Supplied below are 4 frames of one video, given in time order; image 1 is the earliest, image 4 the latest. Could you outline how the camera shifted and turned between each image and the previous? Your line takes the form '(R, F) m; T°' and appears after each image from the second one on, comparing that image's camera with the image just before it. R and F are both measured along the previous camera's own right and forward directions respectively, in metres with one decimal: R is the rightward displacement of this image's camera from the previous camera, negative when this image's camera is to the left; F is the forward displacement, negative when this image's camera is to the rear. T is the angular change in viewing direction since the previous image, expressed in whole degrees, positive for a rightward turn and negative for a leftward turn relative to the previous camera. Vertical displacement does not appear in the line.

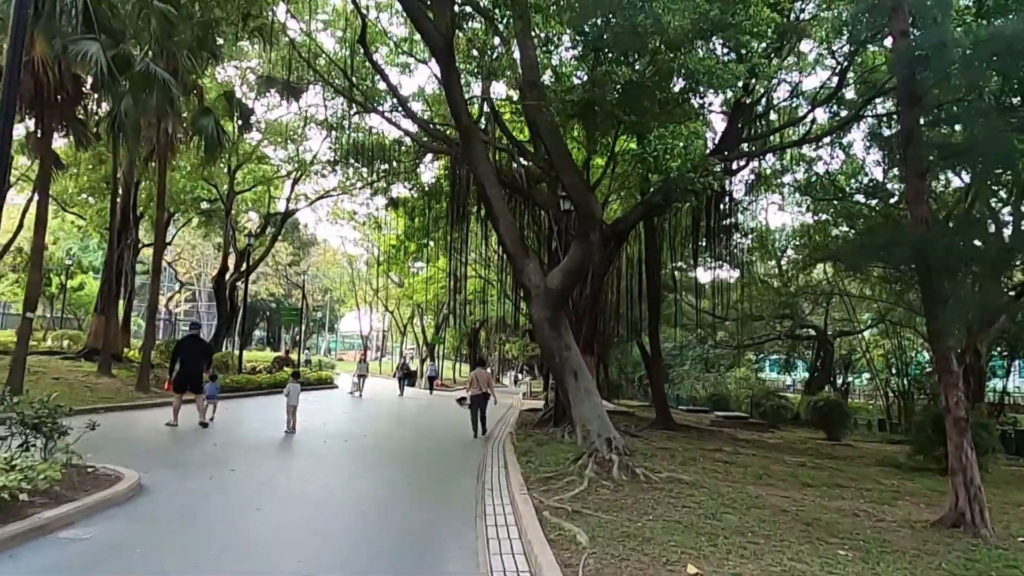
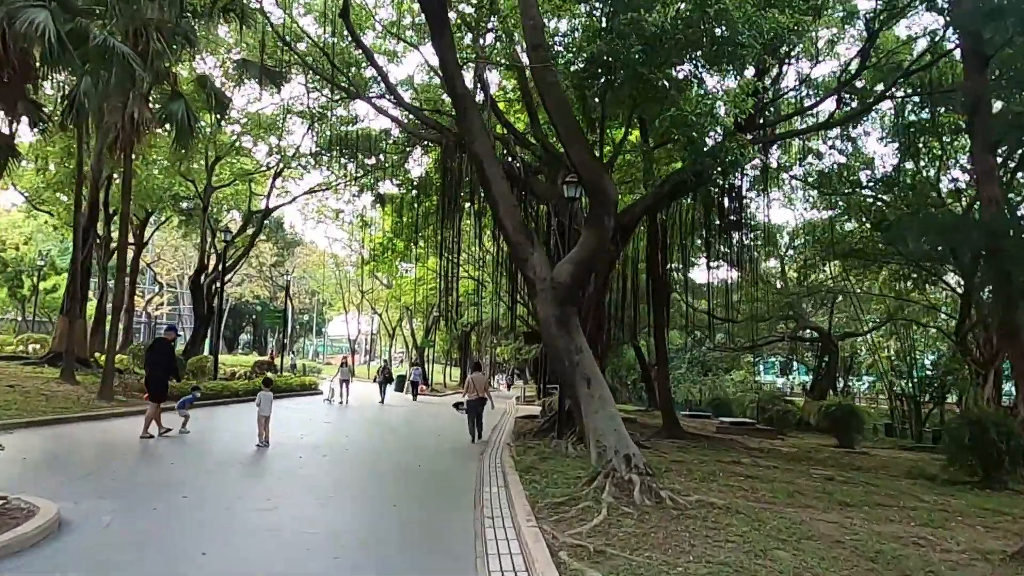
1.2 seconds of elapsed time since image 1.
(-0.1, +1.0) m; +1°
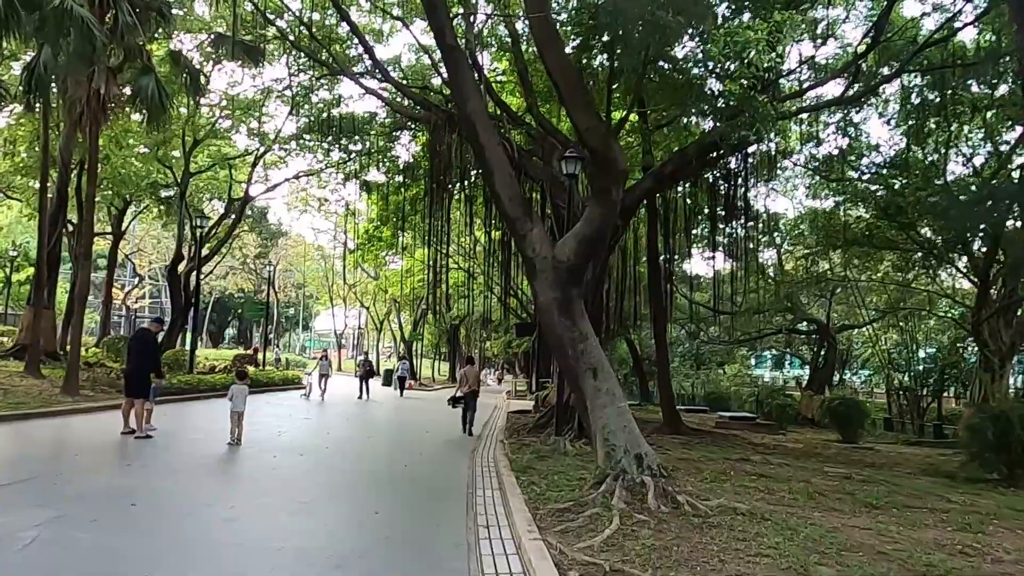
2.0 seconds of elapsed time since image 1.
(-0.1, +0.7) m; +1°
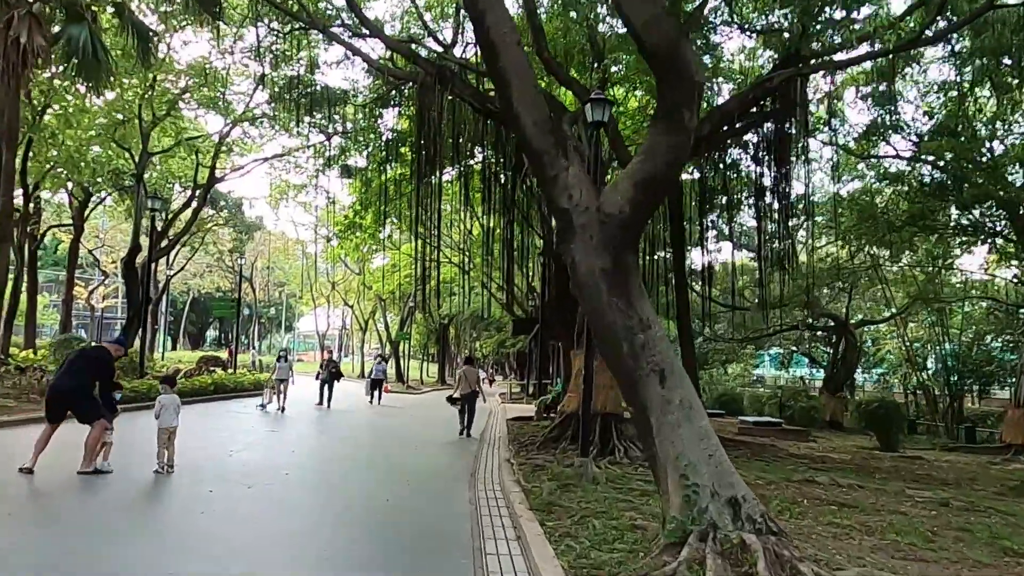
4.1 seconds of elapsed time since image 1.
(-0.2, +1.8) m; +1°
